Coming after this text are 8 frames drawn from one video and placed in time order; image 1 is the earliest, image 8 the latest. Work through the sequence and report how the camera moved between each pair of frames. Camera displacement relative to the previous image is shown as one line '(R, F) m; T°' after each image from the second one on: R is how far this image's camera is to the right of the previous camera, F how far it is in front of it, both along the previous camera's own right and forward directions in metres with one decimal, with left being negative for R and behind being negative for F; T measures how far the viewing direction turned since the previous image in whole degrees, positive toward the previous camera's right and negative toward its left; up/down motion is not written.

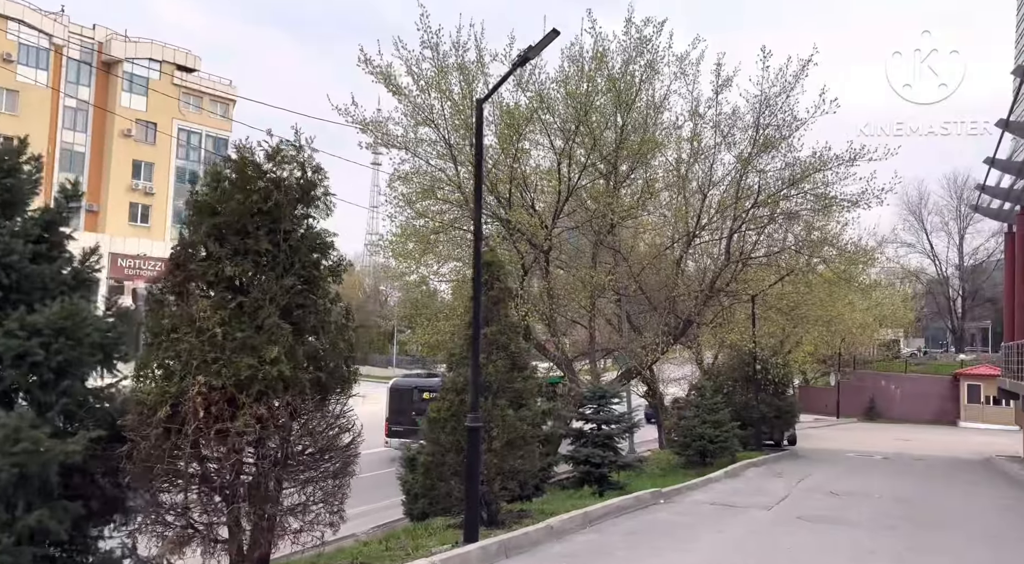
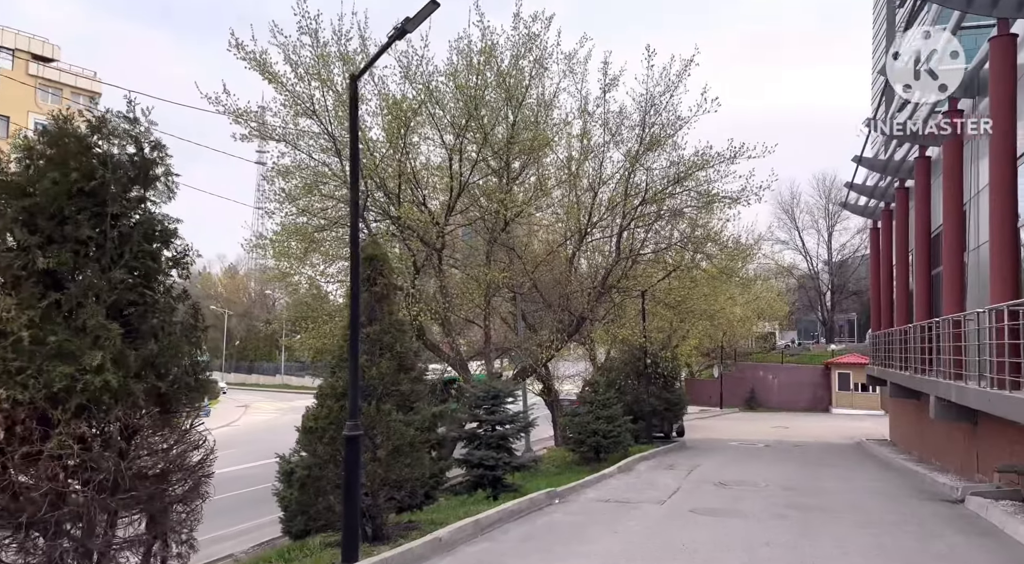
(0.0, +0.3) m; +7°
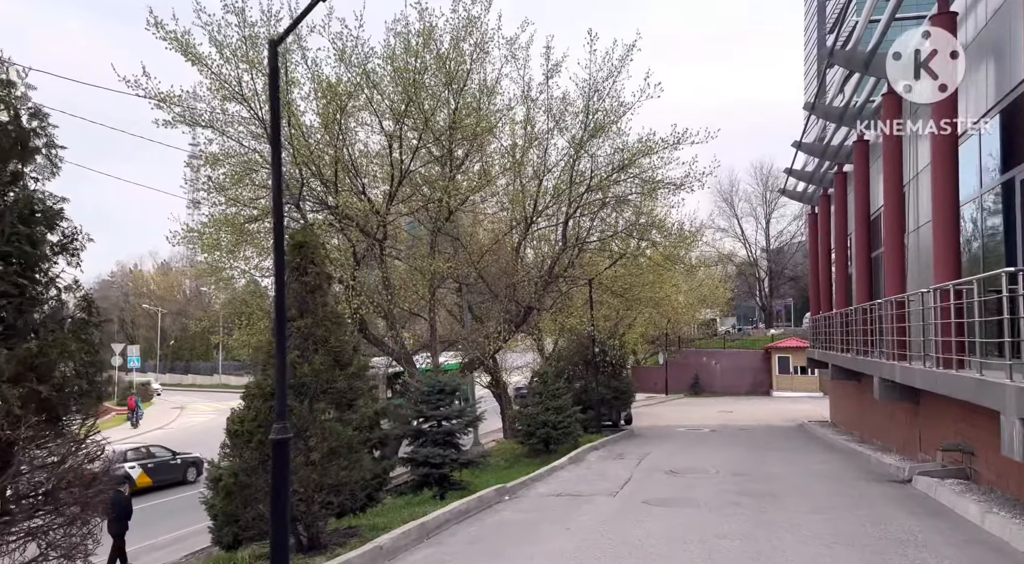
(0.0, +0.4) m; +4°
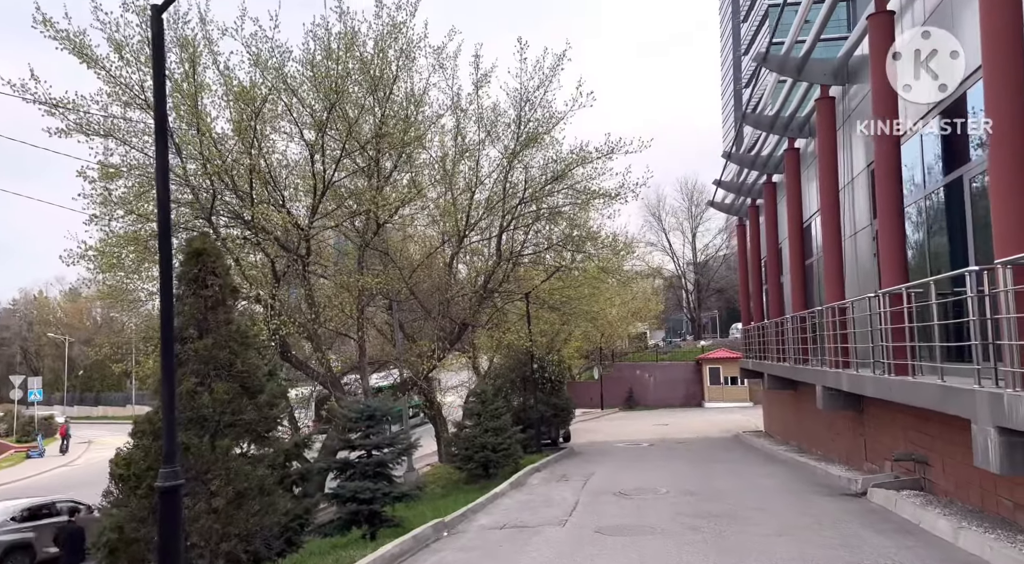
(0.0, +0.7) m; +5°
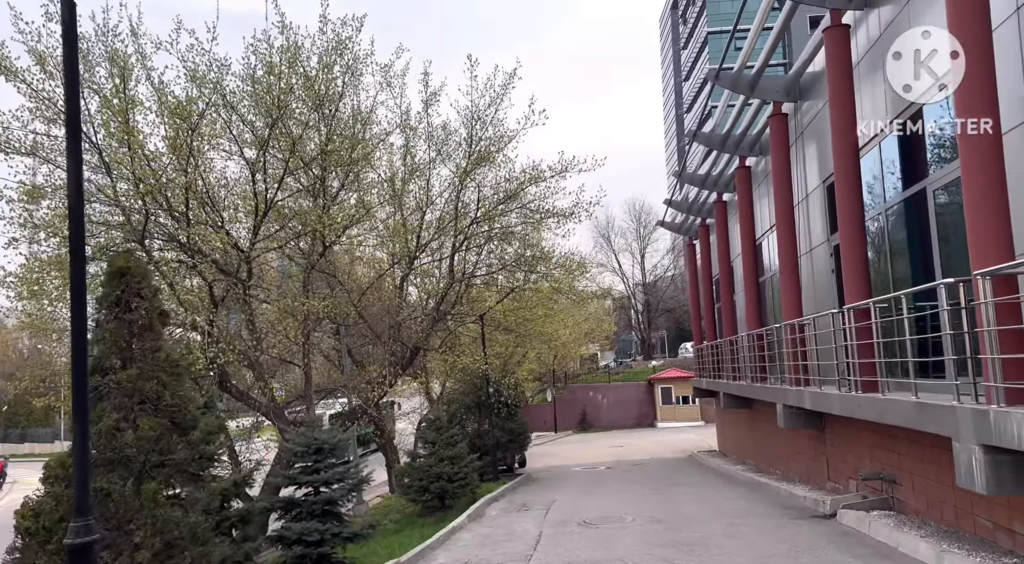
(-0.1, +0.5) m; +3°
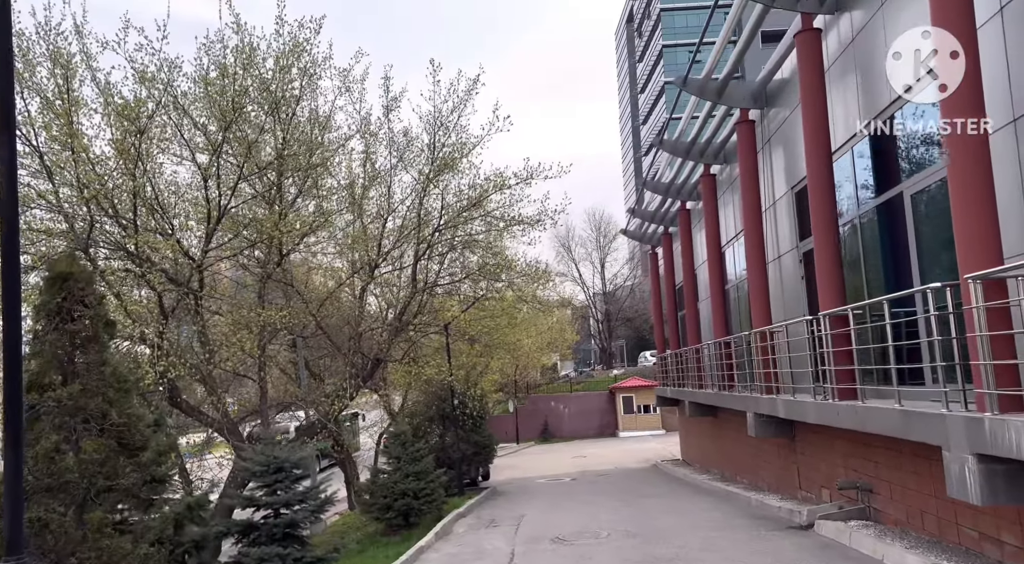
(-0.1, +0.3) m; +3°
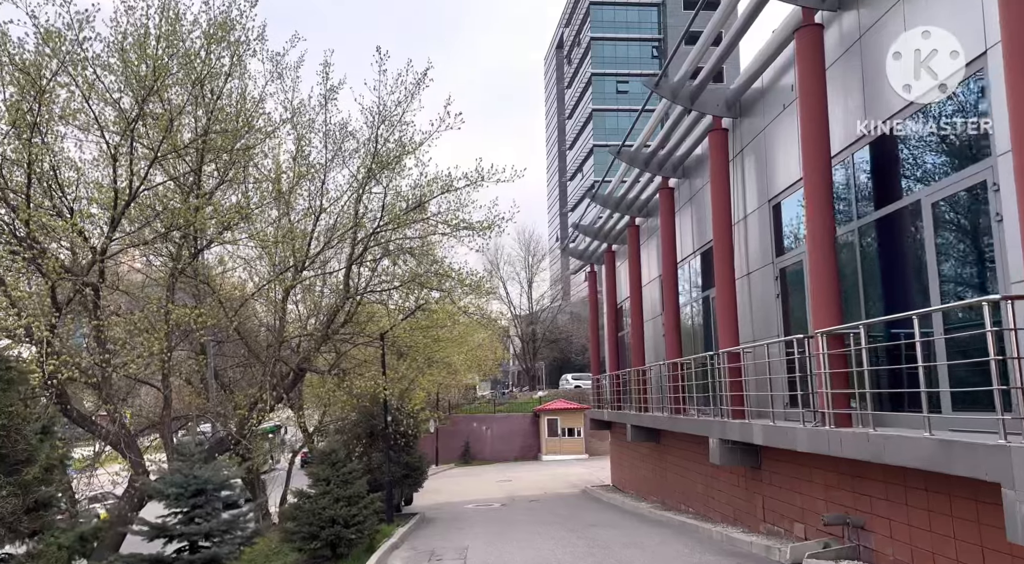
(-0.5, +1.2) m; +6°
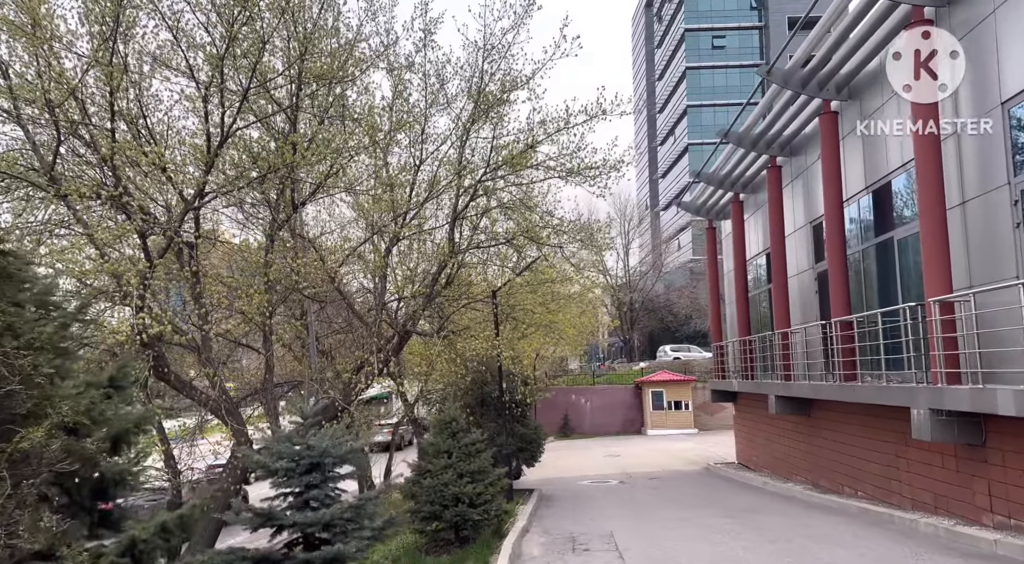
(-0.8, +2.0) m; -6°
